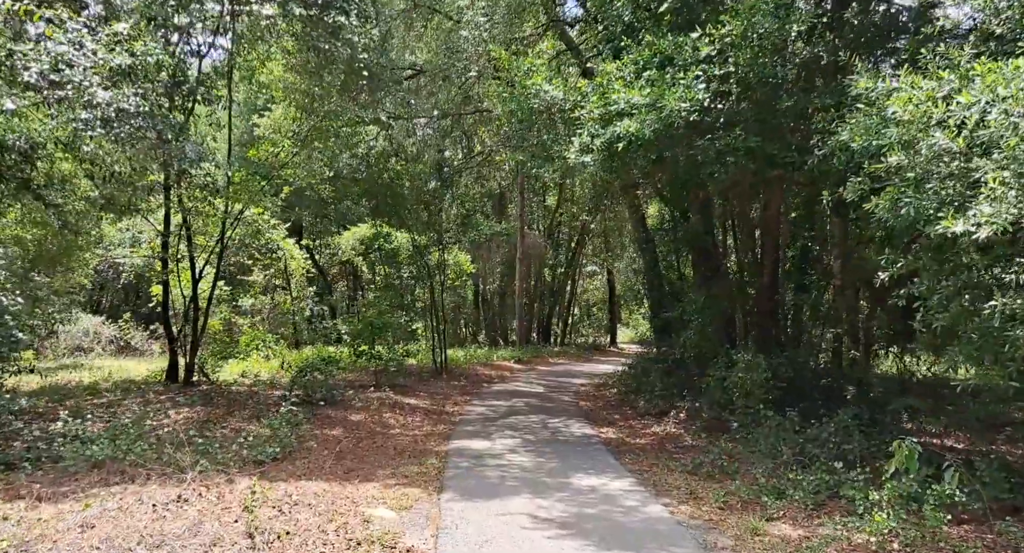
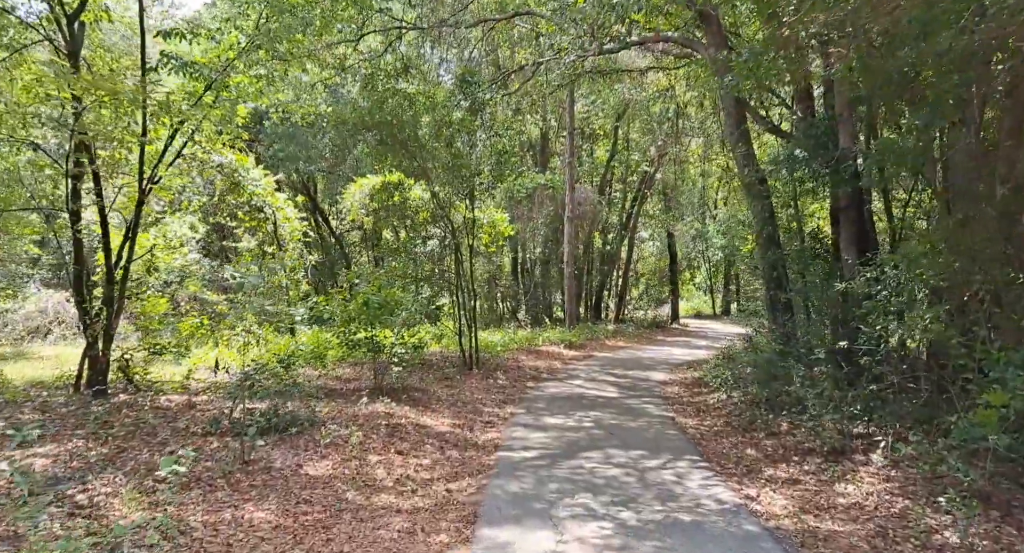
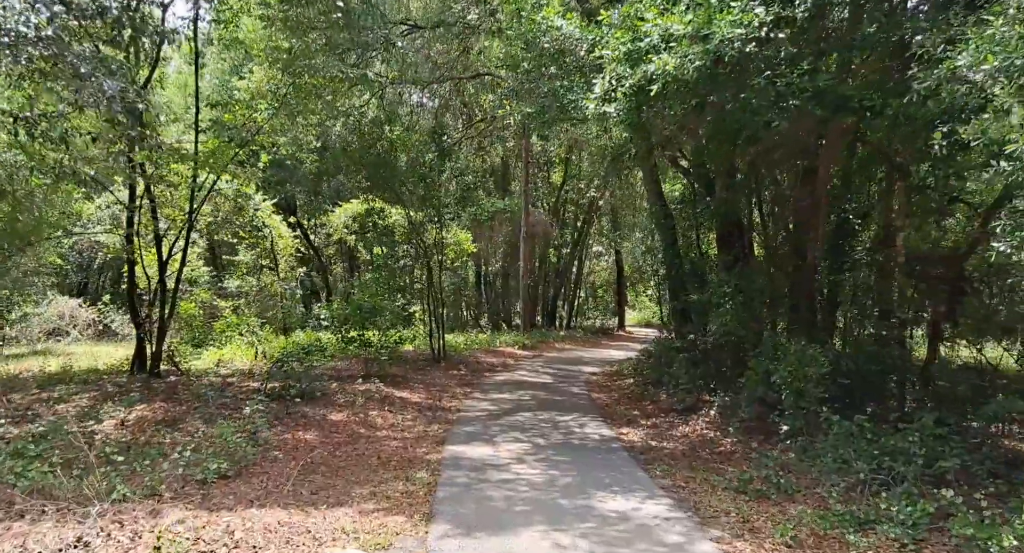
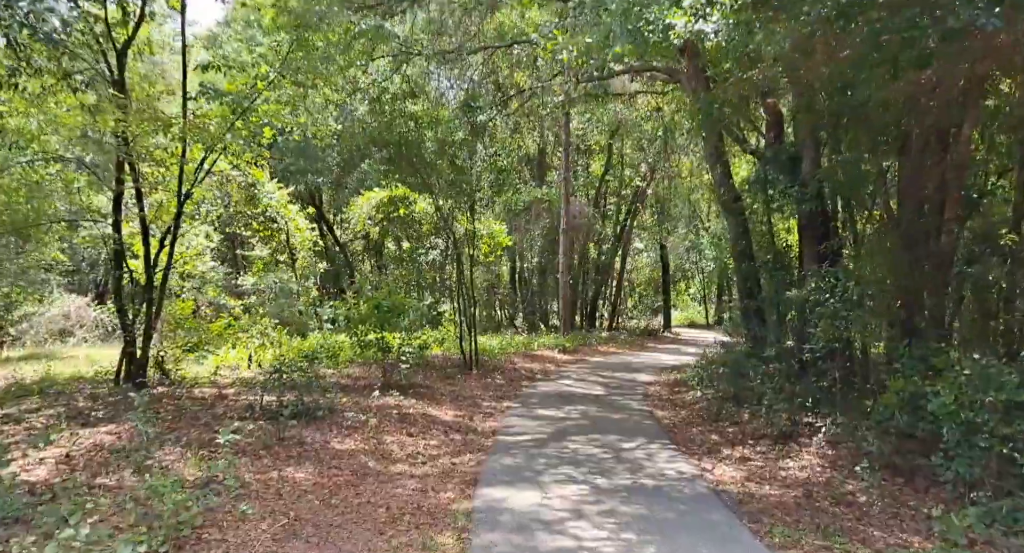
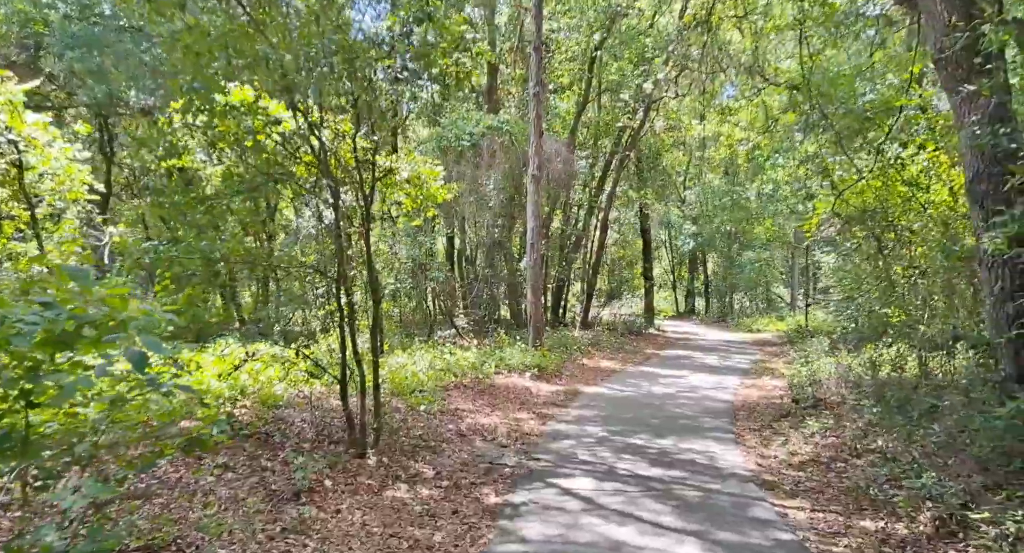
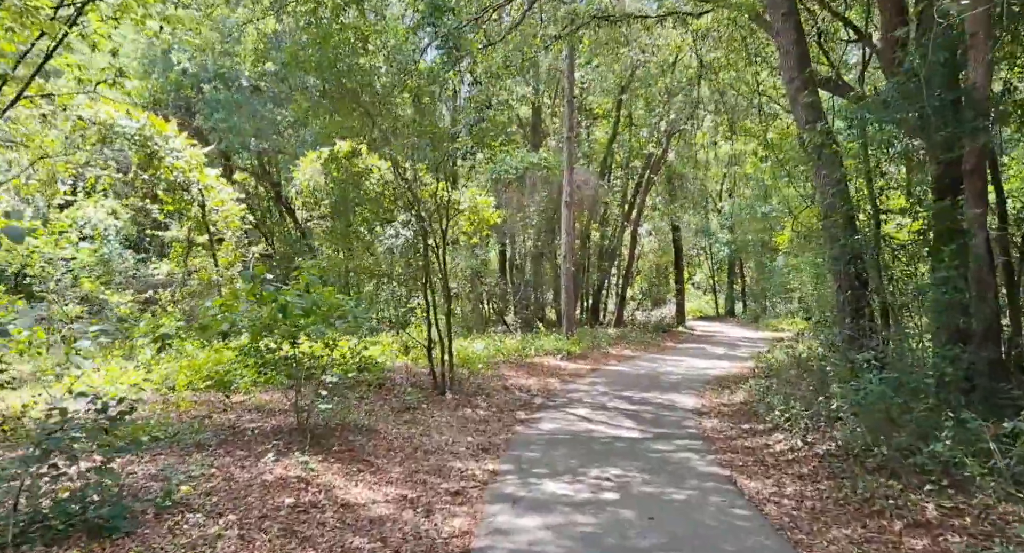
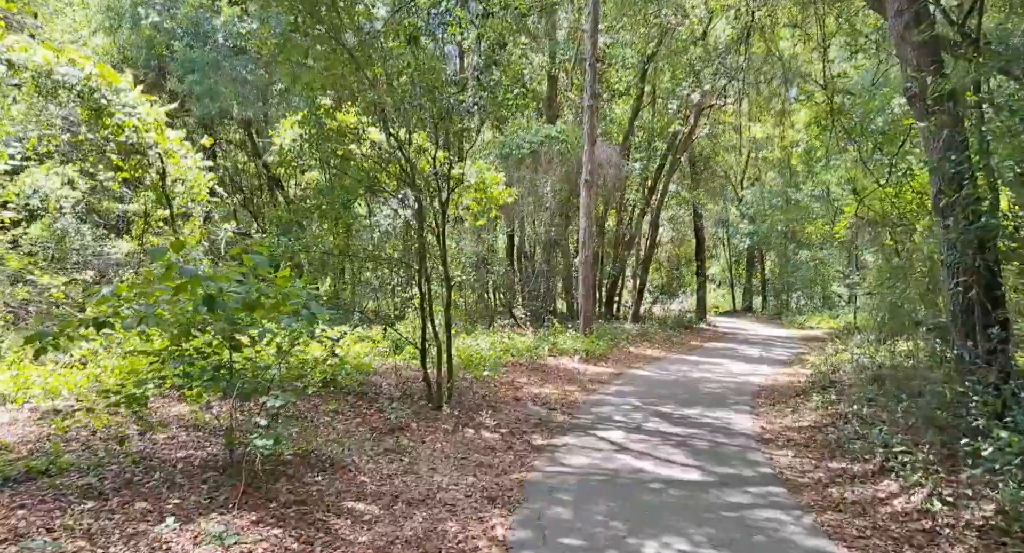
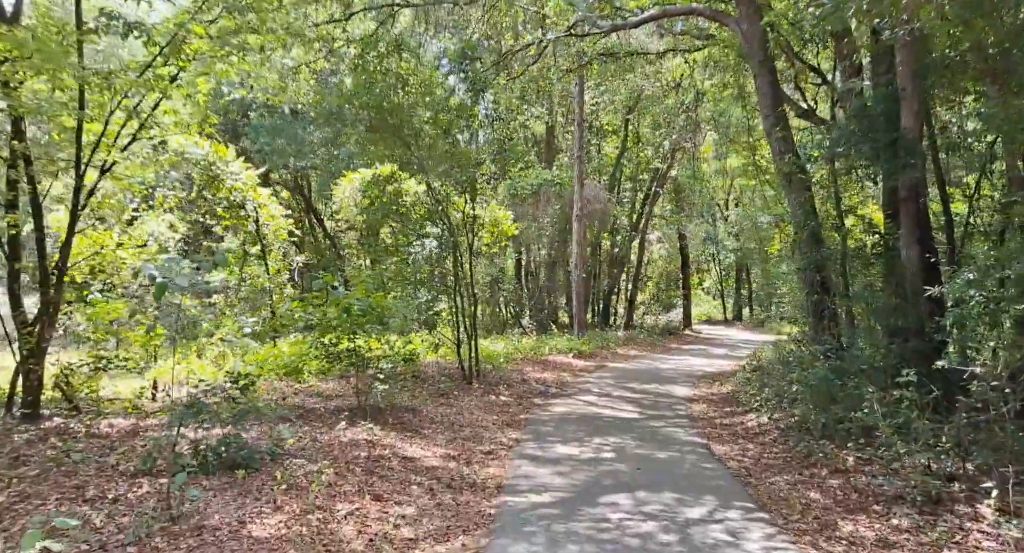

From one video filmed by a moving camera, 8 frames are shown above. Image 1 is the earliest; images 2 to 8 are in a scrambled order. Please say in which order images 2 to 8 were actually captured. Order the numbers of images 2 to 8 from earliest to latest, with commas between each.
3, 4, 2, 8, 6, 7, 5
